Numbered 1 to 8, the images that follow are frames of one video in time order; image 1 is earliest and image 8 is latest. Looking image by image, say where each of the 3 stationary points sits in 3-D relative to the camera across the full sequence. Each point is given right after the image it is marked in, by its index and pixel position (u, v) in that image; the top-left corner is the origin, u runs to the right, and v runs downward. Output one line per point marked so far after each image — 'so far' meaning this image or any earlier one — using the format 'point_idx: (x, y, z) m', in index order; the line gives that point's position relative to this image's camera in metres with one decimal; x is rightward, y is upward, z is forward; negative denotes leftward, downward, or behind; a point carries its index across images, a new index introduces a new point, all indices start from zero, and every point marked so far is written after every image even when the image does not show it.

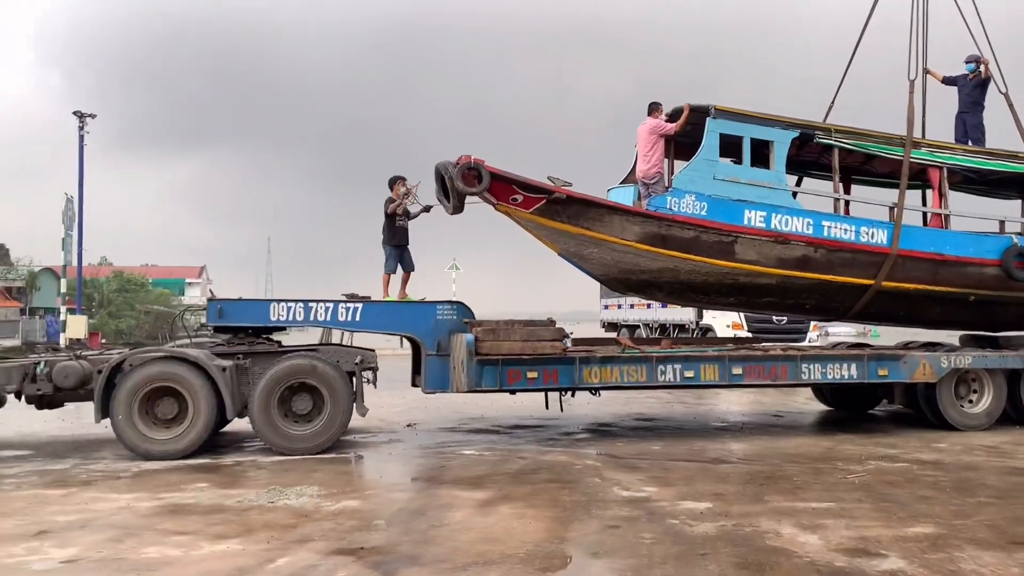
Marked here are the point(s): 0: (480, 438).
0: (-0.3, -1.4, +8.1) m
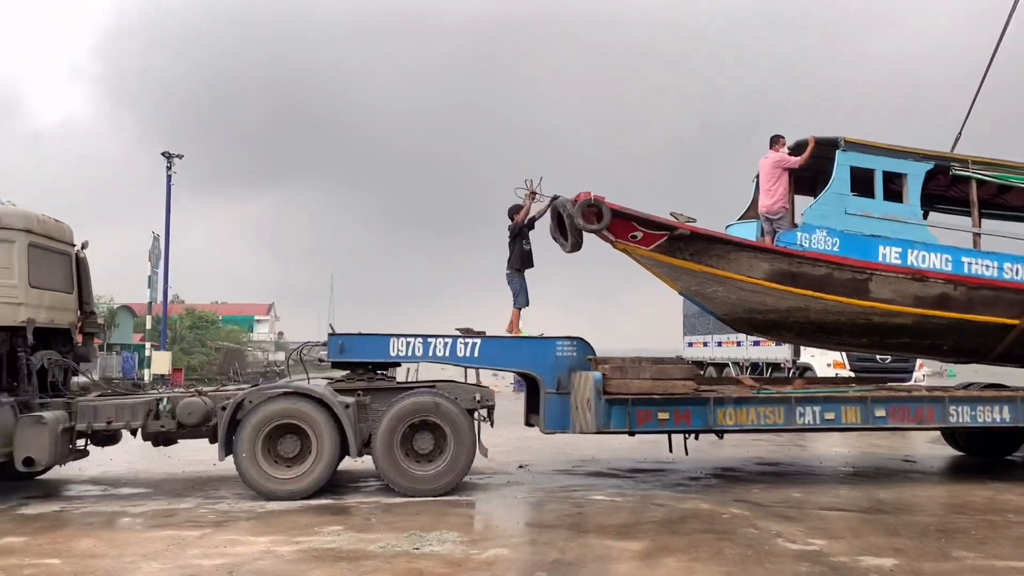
0: (+0.8, -1.7, +7.7) m
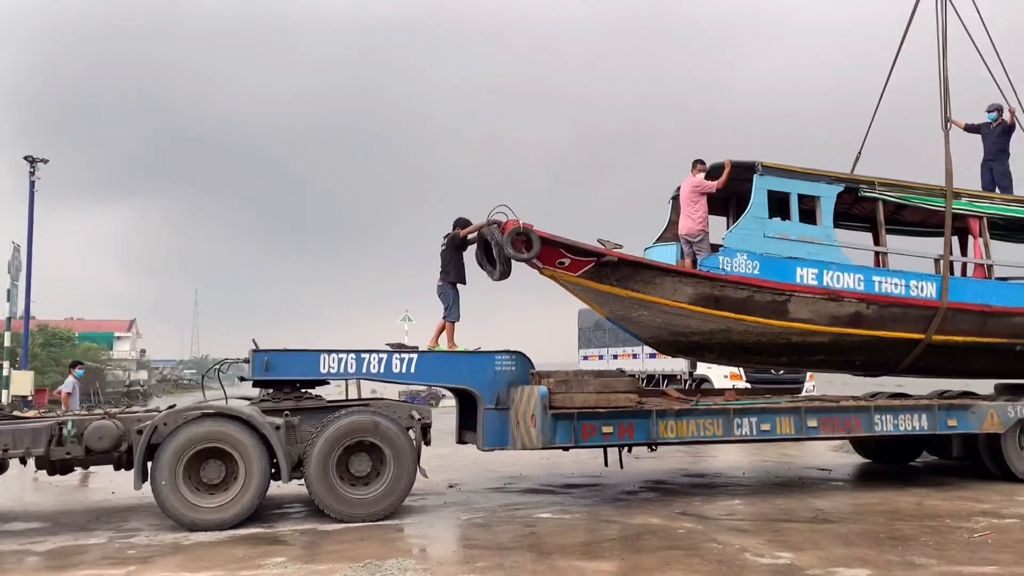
0: (+0.3, -1.8, +7.5) m
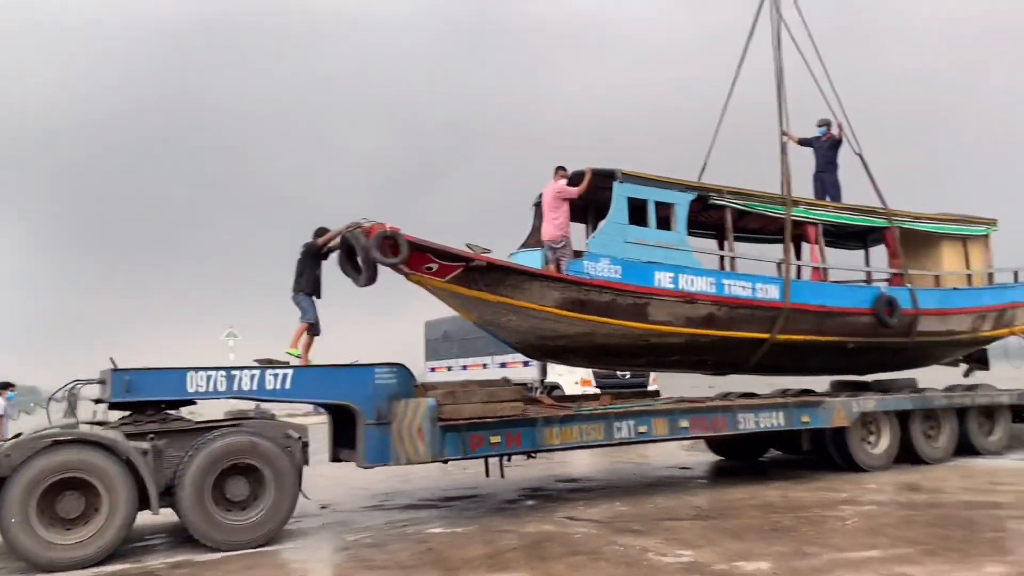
0: (-0.7, -1.9, +7.4) m
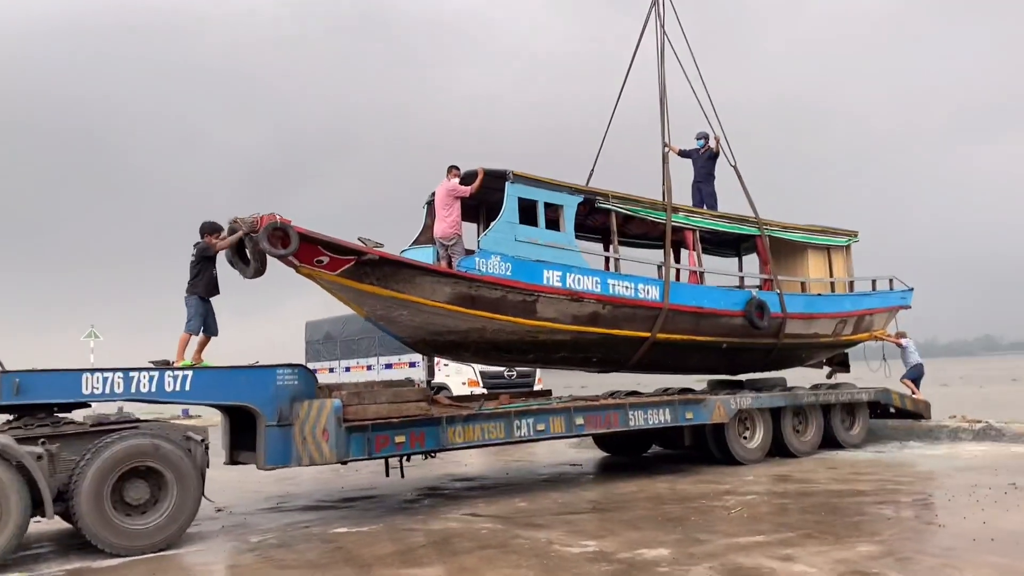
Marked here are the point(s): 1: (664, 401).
0: (-1.5, -1.9, +7.4) m
1: (+1.5, -1.2, +9.0) m
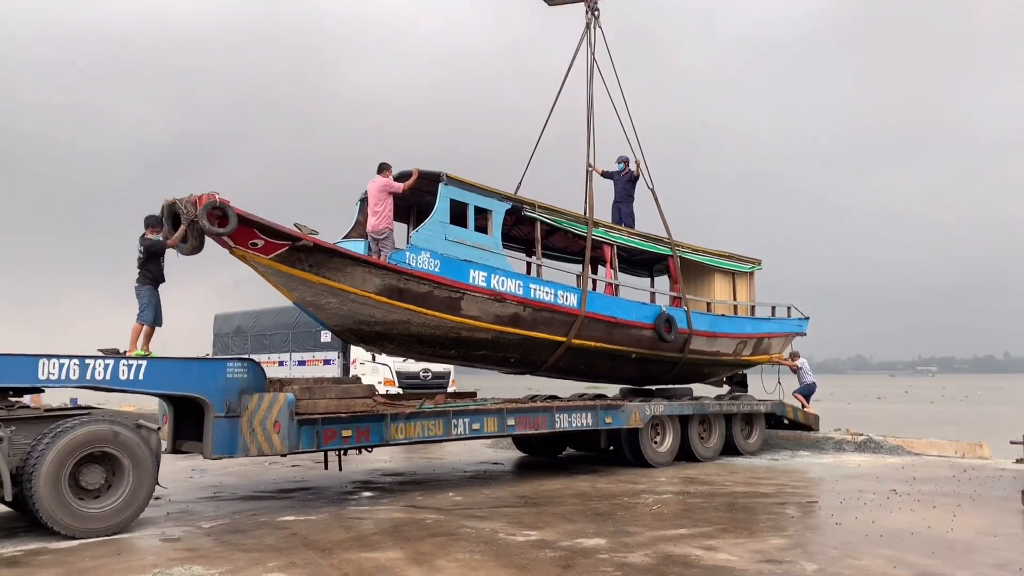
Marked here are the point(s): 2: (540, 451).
0: (-2.1, -1.9, +7.7) m
1: (+0.8, -1.3, +9.6) m
2: (+0.4, -2.2, +11.8) m
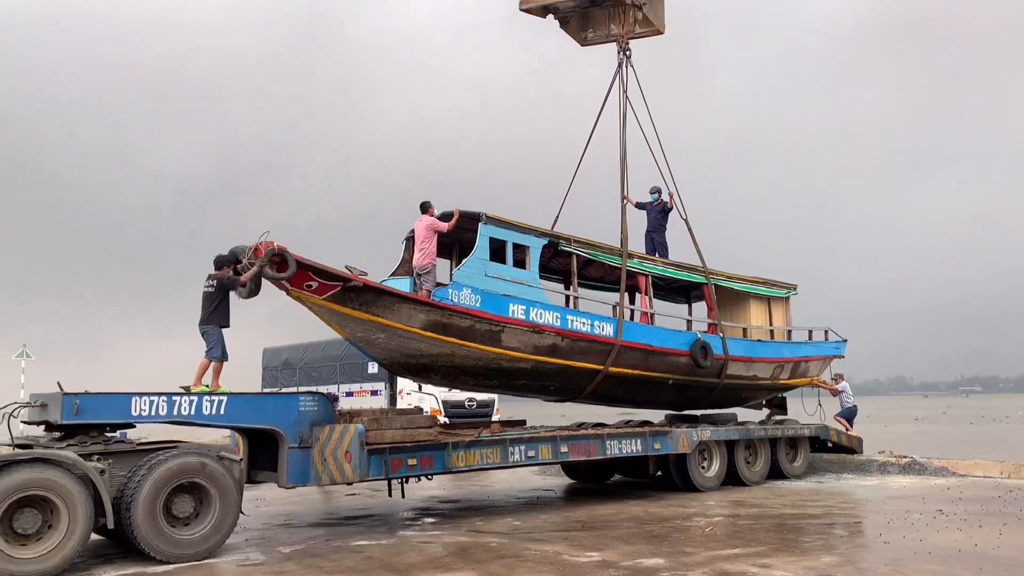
0: (-1.6, -2.2, +8.1) m
1: (+1.4, -1.6, +9.9) m
2: (+1.1, -2.6, +12.1) m
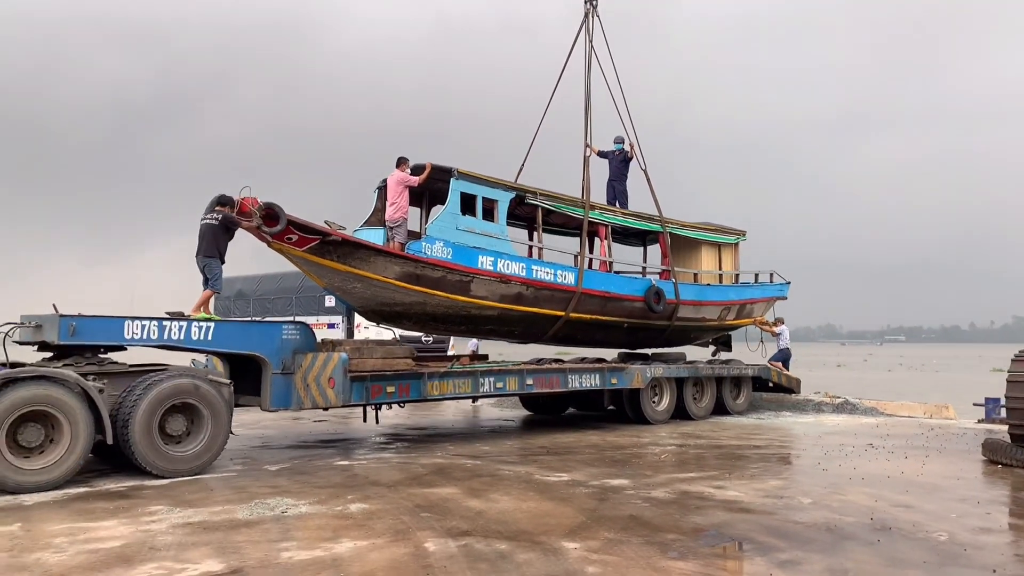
0: (-1.9, -1.6, +8.5) m
1: (+1.0, -1.0, +10.5) m
2: (+0.5, -1.8, +12.8) m
